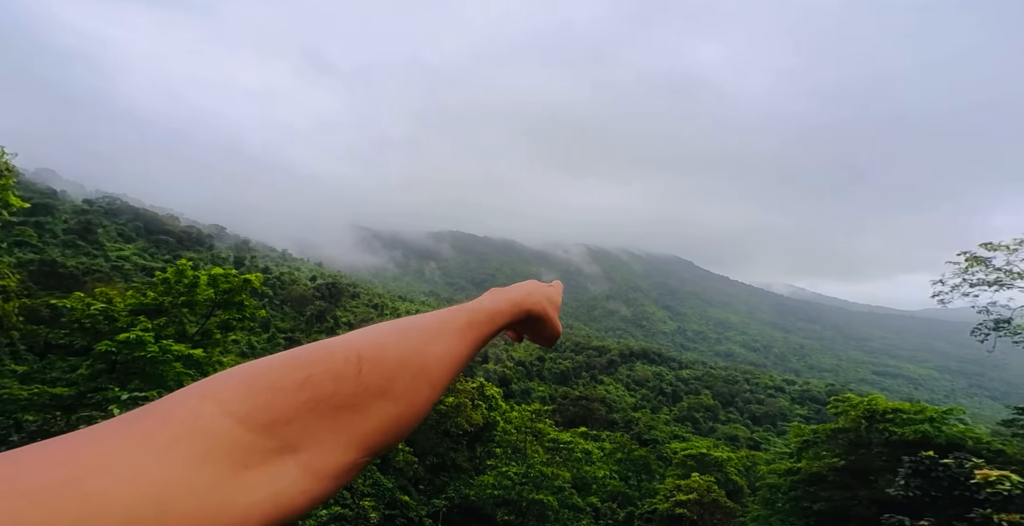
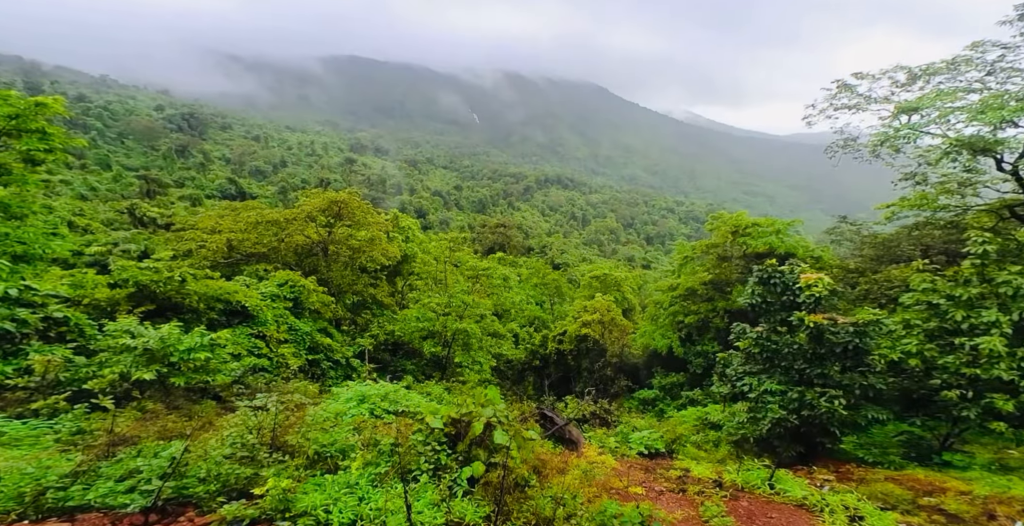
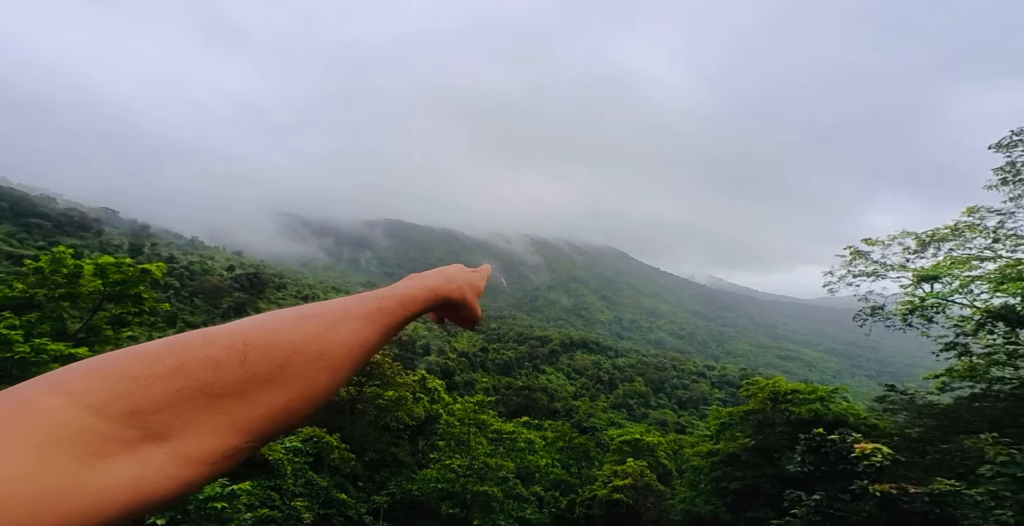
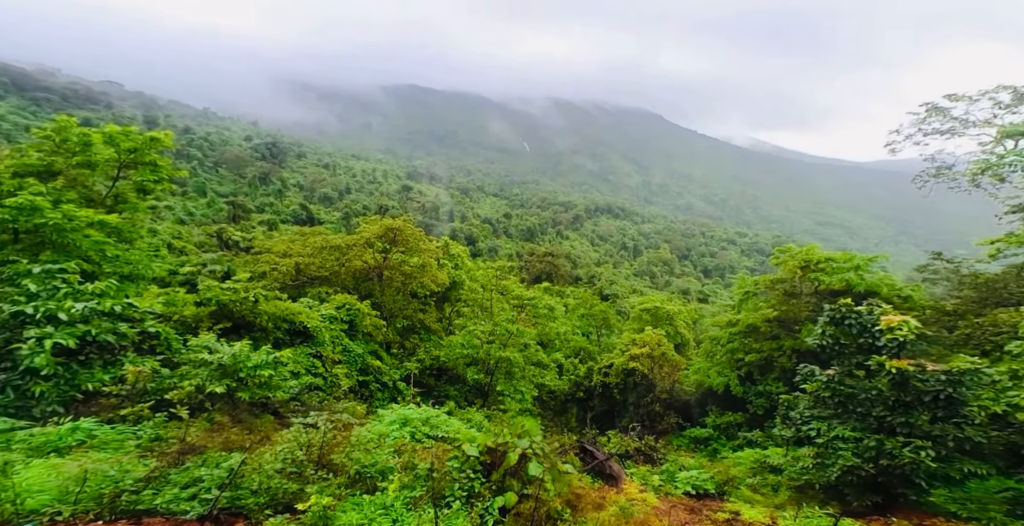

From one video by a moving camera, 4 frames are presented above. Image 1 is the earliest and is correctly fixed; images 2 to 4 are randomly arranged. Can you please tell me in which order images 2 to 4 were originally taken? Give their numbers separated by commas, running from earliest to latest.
3, 2, 4
